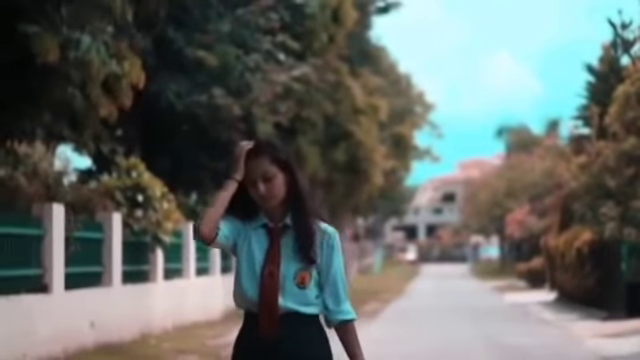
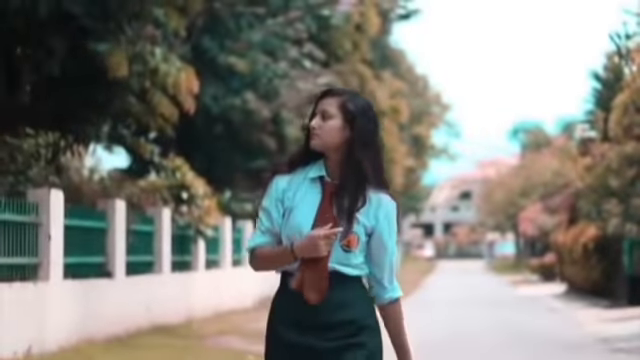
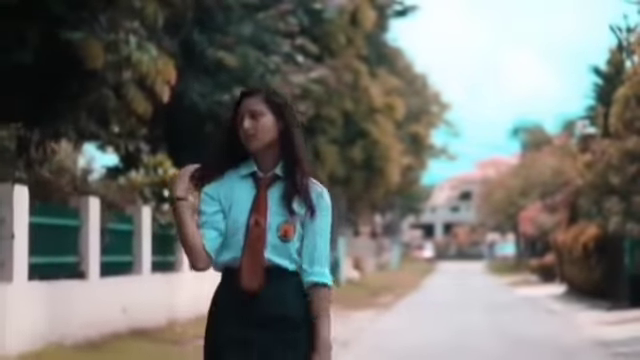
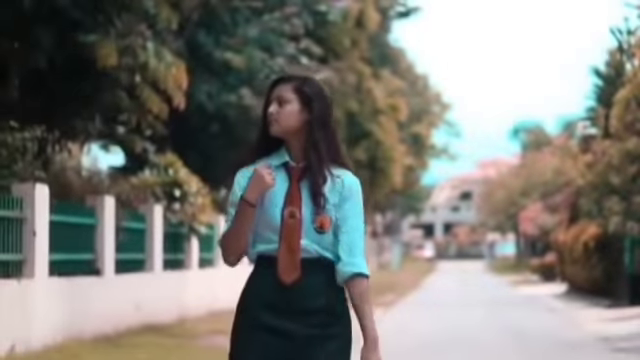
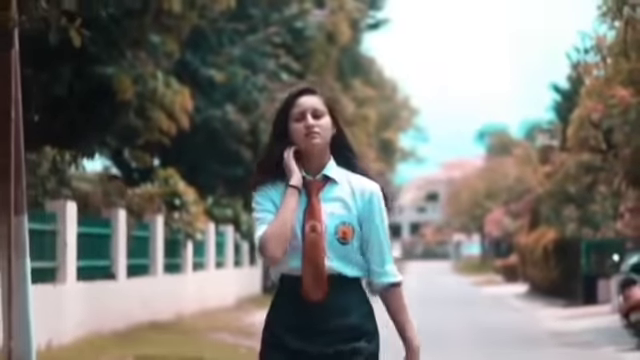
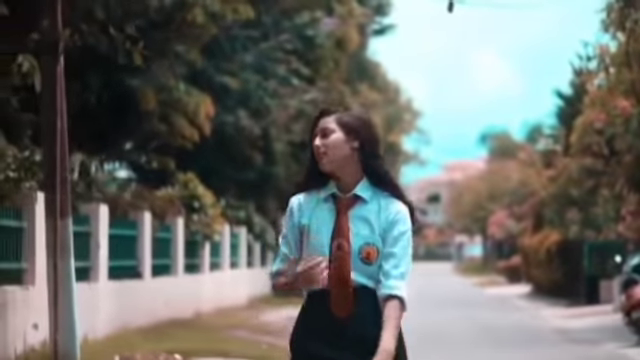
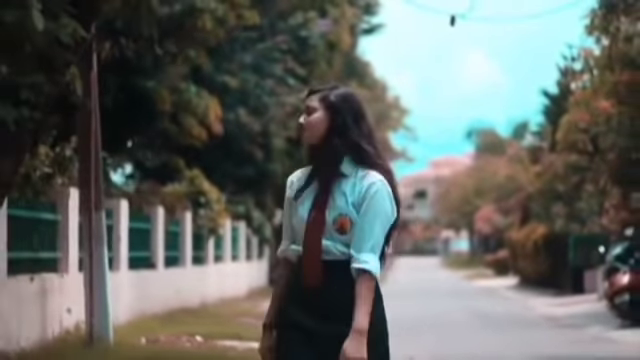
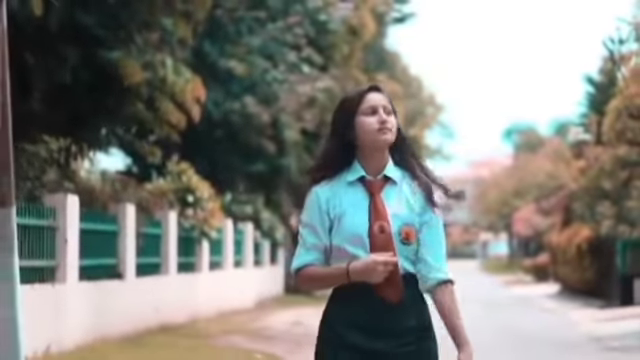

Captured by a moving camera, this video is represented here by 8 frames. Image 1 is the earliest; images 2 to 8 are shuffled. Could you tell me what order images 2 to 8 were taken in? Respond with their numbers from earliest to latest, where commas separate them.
3, 4, 2, 8, 5, 6, 7
